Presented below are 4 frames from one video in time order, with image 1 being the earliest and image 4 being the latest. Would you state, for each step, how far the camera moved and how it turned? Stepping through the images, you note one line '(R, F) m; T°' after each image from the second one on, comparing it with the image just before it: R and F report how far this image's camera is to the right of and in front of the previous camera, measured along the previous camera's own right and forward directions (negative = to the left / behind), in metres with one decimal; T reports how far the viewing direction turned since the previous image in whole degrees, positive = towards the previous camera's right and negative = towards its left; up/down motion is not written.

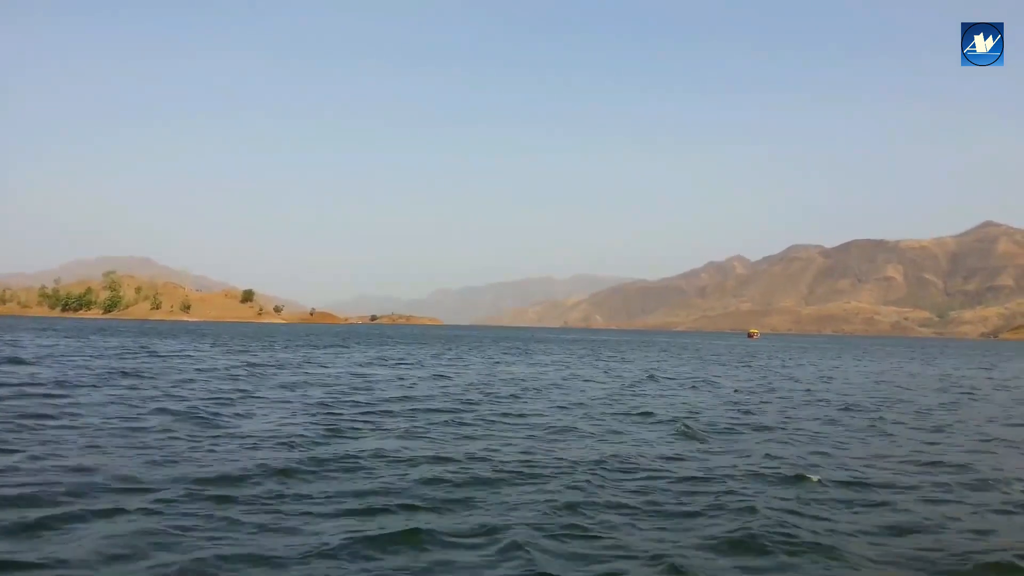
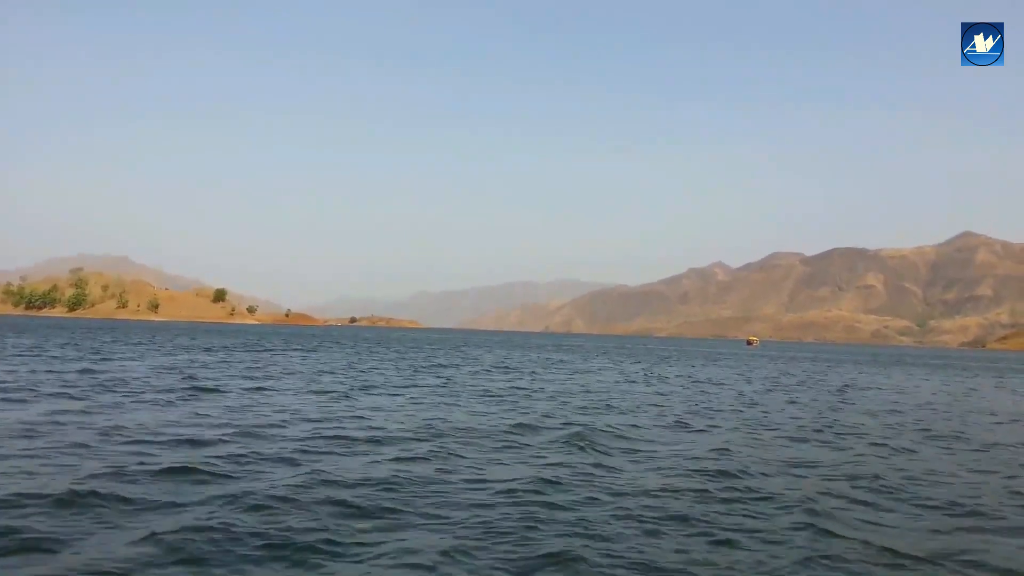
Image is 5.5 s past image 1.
(-0.1, +6.4) m; +1°
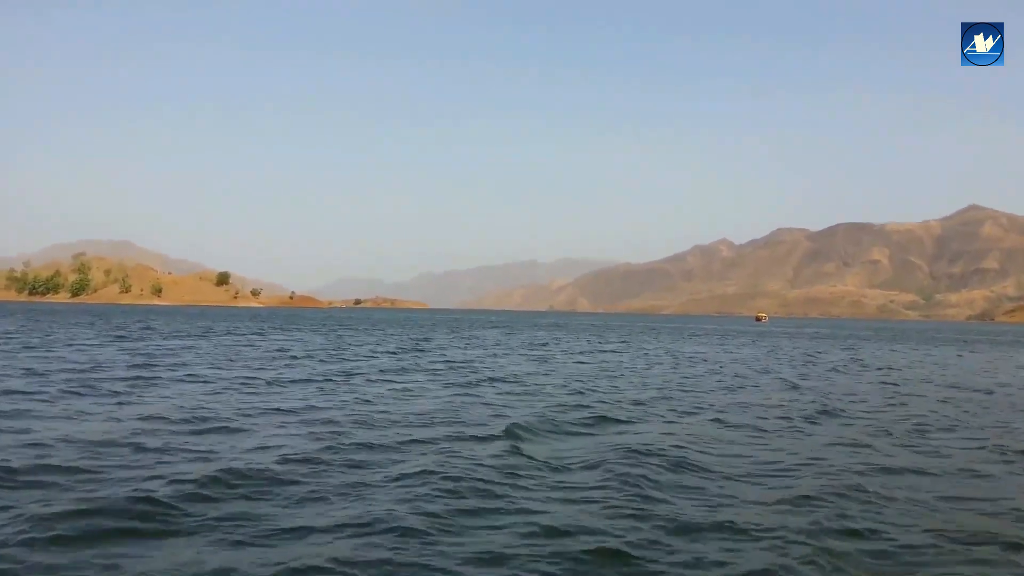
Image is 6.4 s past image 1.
(-0.1, +1.4) m; 0°
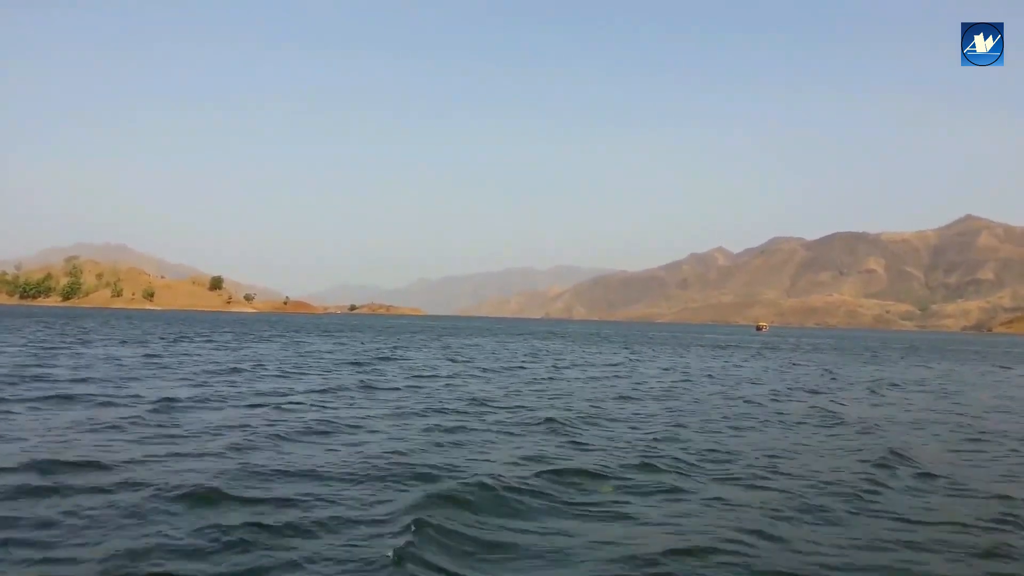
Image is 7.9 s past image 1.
(-0.1, +1.8) m; 0°
